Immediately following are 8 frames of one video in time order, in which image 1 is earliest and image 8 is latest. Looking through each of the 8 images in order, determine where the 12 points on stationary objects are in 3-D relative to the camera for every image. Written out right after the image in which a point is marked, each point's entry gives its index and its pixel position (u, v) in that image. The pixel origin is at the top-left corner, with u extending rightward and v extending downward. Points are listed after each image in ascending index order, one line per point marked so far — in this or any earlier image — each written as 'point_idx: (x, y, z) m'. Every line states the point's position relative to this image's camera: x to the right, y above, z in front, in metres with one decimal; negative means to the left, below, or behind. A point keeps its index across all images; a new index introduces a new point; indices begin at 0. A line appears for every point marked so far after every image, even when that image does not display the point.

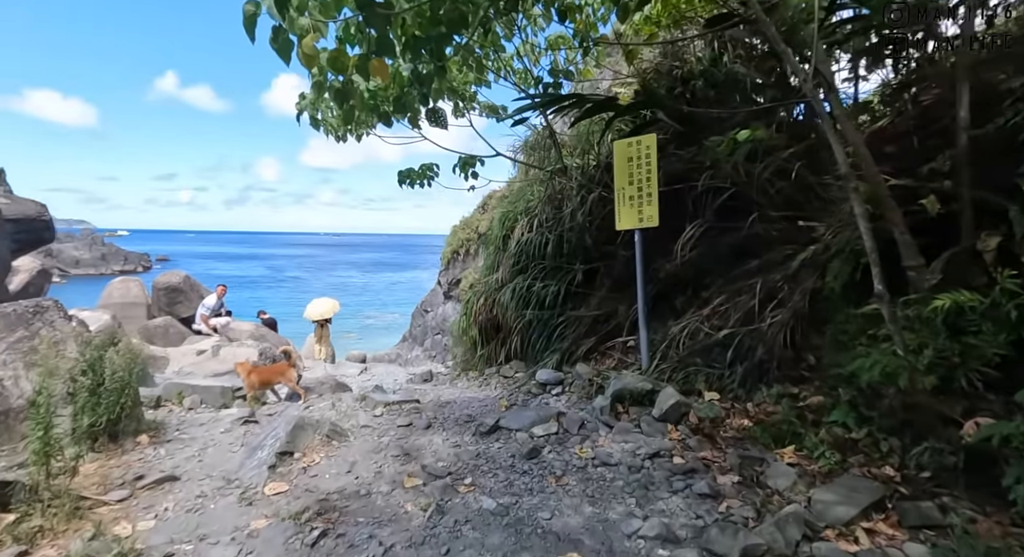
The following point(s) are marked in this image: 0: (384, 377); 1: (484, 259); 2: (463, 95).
0: (-1.6, -1.3, +7.3) m
1: (-0.3, +0.2, +7.0) m
2: (-0.4, +1.7, +5.2) m
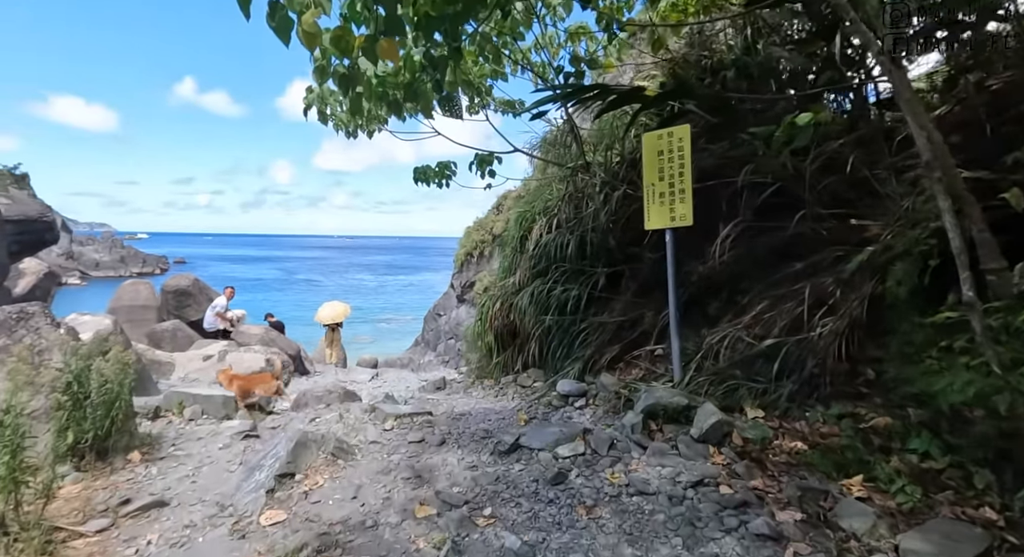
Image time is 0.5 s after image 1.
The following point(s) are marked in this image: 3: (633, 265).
0: (-1.4, -1.3, +7.0) m
1: (-0.1, +0.2, +6.7) m
2: (-0.3, +1.6, +5.0) m
3: (+0.9, +0.1, +4.3) m
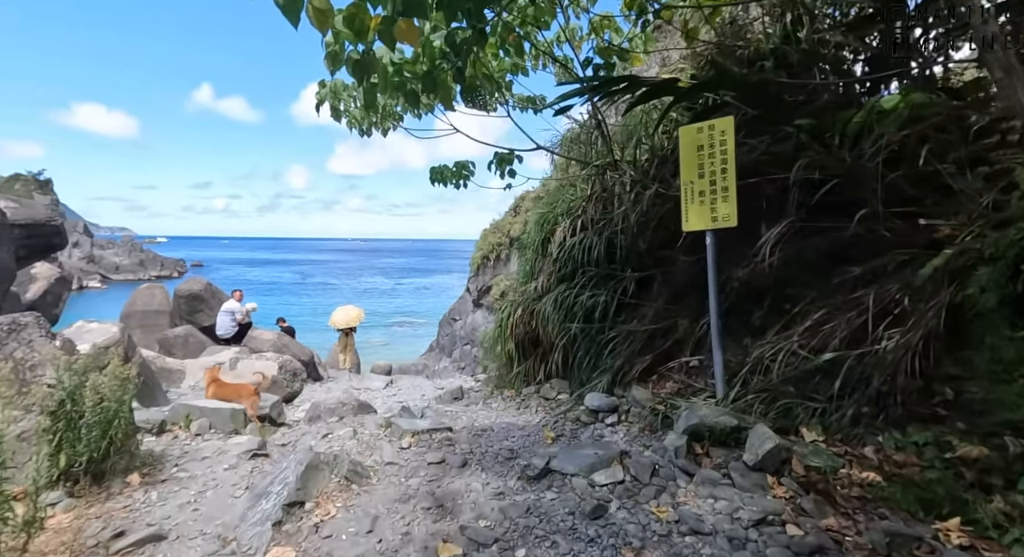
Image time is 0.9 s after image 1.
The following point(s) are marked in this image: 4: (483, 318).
0: (-1.2, -1.4, +6.8) m
1: (+0.1, +0.2, +6.5) m
2: (-0.1, +1.6, +4.7) m
3: (+1.1, +0.1, +4.0) m
4: (-0.4, -0.6, +8.6) m
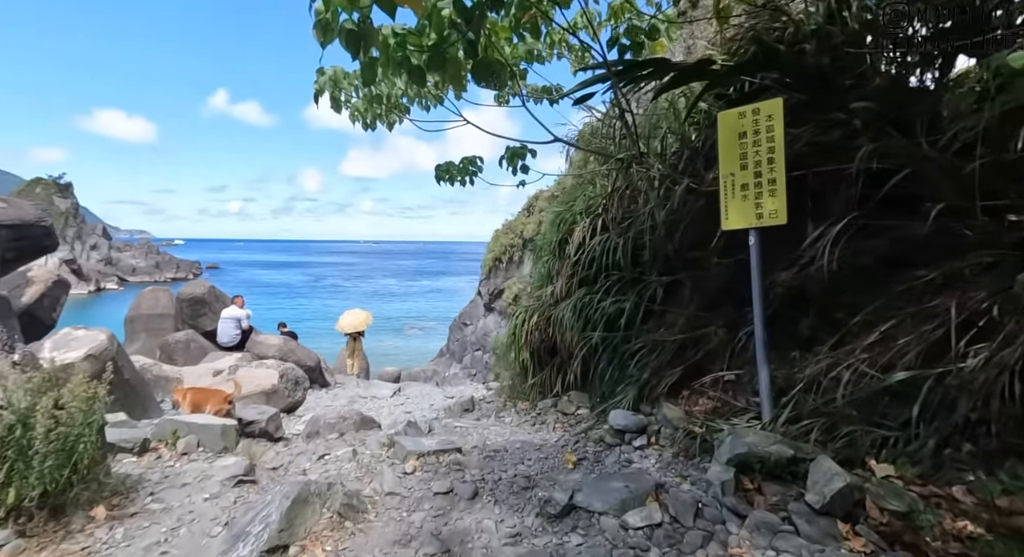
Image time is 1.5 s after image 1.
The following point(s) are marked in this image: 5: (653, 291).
0: (-1.0, -1.4, +6.4) m
1: (+0.2, +0.1, +6.1) m
2: (0.0, +1.6, +4.4) m
3: (+1.2, 0.0, +3.7) m
4: (-0.2, -0.7, +8.3) m
5: (+0.9, -0.1, +3.7) m
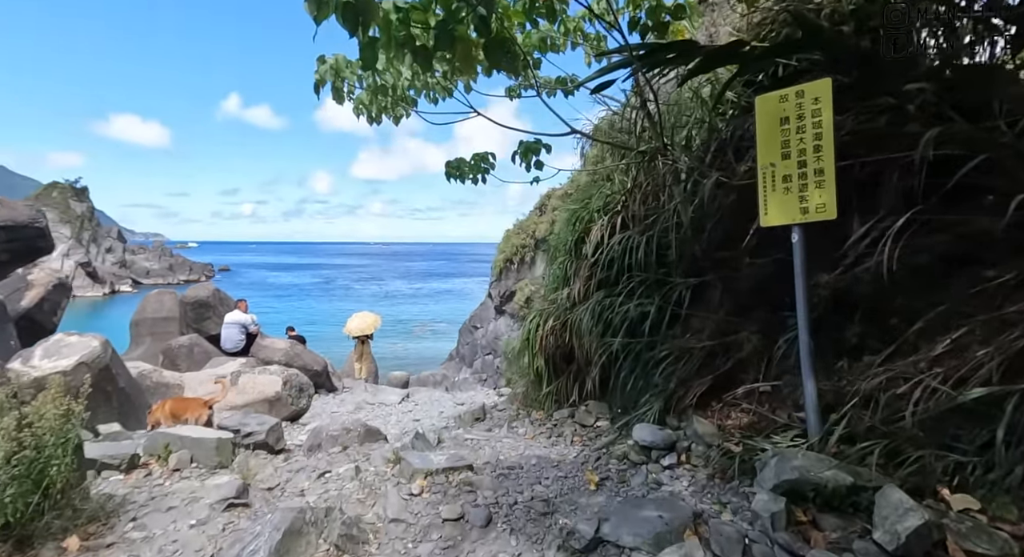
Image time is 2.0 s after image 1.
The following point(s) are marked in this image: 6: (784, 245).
0: (-0.9, -1.4, +6.2) m
1: (+0.4, +0.1, +5.8) m
2: (+0.1, +1.6, +4.1) m
3: (+1.3, 0.0, +3.4) m
4: (-0.1, -0.7, +8.0) m
5: (+1.0, -0.1, +3.4) m
6: (+1.5, +0.2, +3.2) m
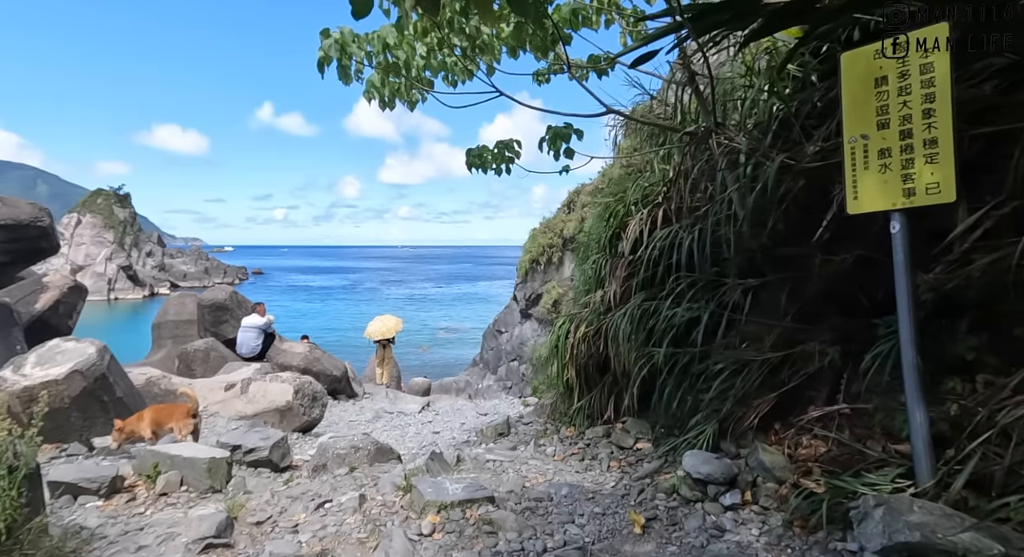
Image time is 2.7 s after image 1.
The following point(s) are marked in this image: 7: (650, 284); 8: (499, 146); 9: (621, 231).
0: (-0.6, -1.4, +5.8) m
1: (+0.6, +0.1, +5.4) m
2: (+0.3, +1.5, +3.7) m
3: (+1.4, 0.0, +2.9) m
4: (+0.3, -0.7, +7.6) m
5: (+1.1, -0.1, +2.9) m
6: (+1.7, +0.2, +2.7) m
7: (+0.9, 0.0, +3.5) m
8: (-0.1, +1.0, +4.4) m
9: (+0.7, +0.3, +3.9) m
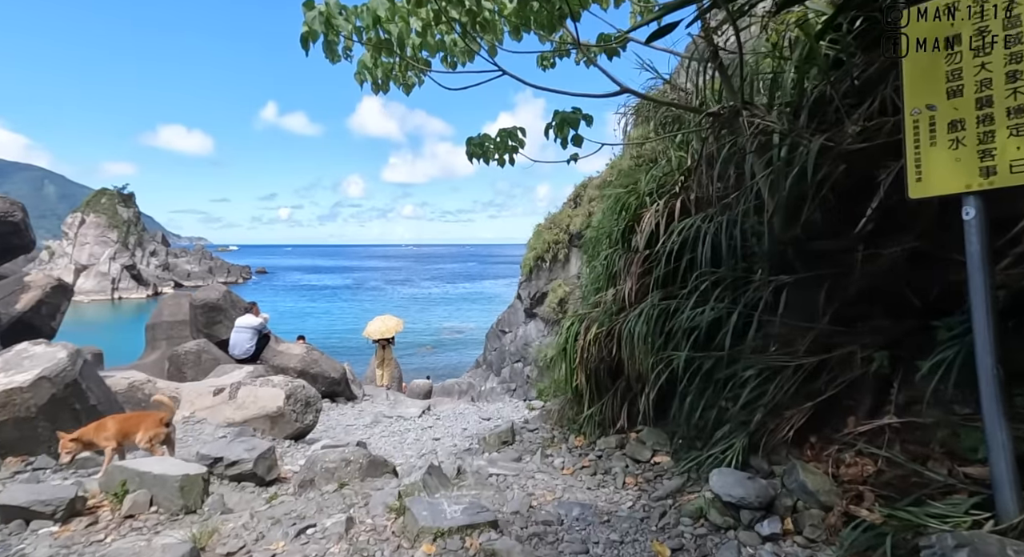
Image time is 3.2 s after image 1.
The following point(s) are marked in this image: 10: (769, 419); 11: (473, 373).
0: (-0.6, -1.4, +5.5) m
1: (+0.7, +0.1, +5.1) m
2: (+0.3, +1.6, +3.4) m
3: (+1.4, 0.0, +2.6) m
4: (+0.3, -0.7, +7.3) m
5: (+1.2, -0.1, +2.6) m
6: (+1.7, +0.2, +2.4) m
7: (+0.9, 0.0, +3.2) m
8: (-0.1, +1.0, +4.1) m
9: (+0.8, +0.3, +3.6) m
10: (+1.1, -0.6, +2.5) m
11: (-0.6, -1.4, +8.7) m
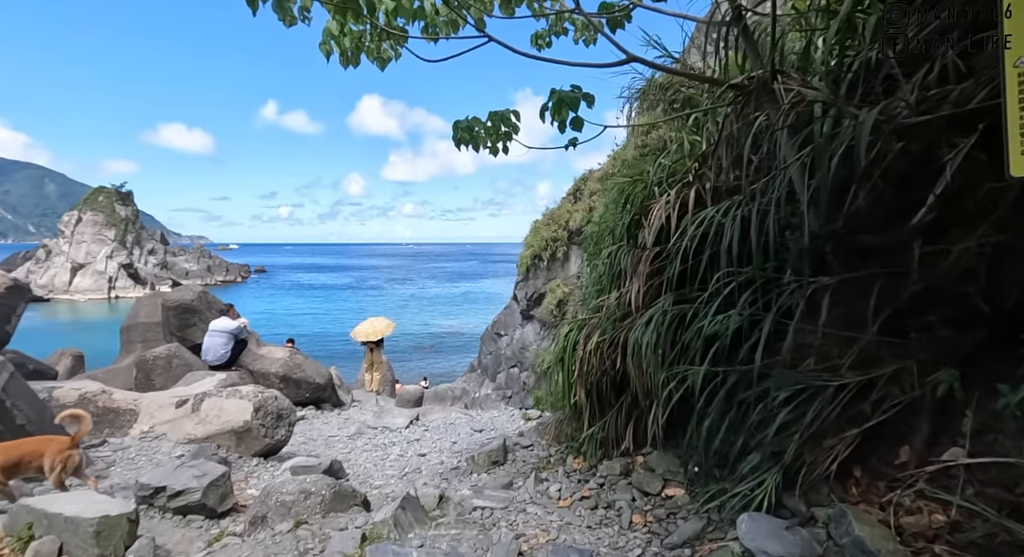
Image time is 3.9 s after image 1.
0: (-0.7, -1.4, +5.0) m
1: (+0.6, +0.1, +4.6) m
2: (+0.2, +1.6, +2.9) m
3: (+1.4, 0.0, +2.1) m
4: (+0.3, -0.7, +6.8) m
5: (+1.1, -0.1, +2.2) m
6: (+1.6, +0.2, +1.9) m
7: (+0.8, 0.0, +2.8) m
8: (-0.1, +1.0, +3.6) m
9: (+0.7, +0.3, +3.2) m
10: (+1.1, -0.6, +2.1) m
11: (-0.7, -1.4, +8.3) m
